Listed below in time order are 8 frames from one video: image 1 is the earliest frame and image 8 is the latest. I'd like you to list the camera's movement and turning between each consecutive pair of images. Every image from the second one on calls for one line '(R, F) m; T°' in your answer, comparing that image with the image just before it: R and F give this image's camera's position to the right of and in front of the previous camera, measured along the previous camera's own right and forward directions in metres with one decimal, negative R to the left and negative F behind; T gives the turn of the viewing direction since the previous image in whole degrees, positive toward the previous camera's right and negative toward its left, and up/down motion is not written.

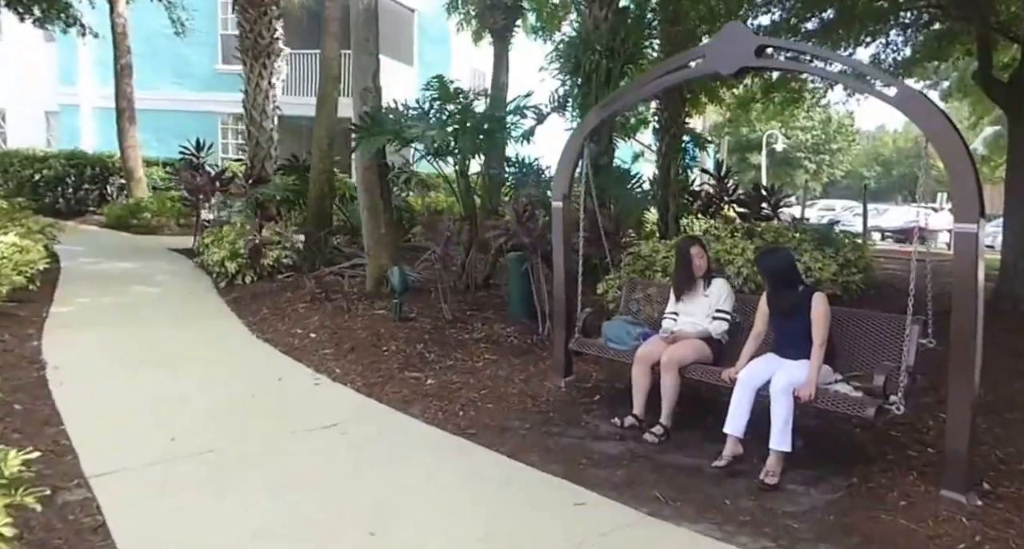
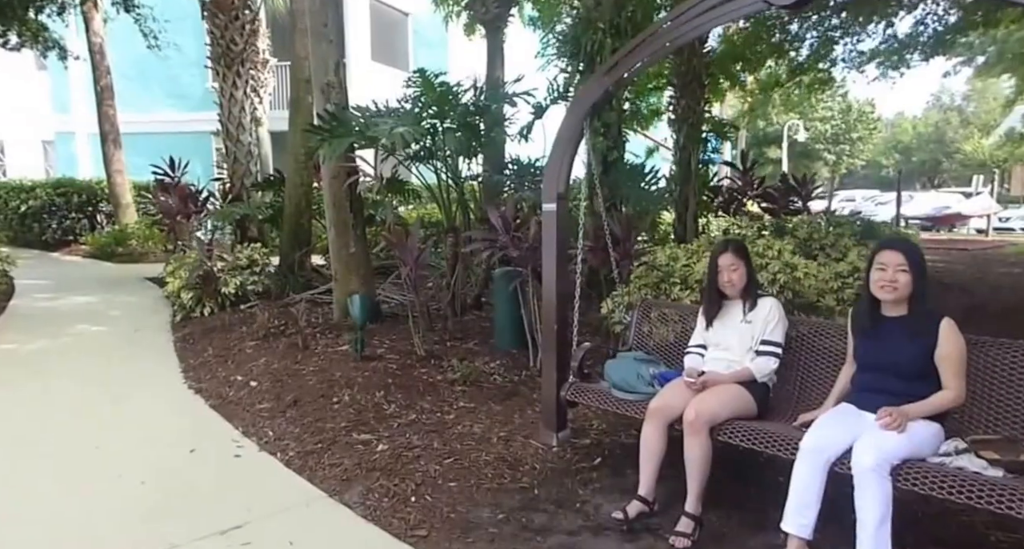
(+0.2, +1.1) m; -2°
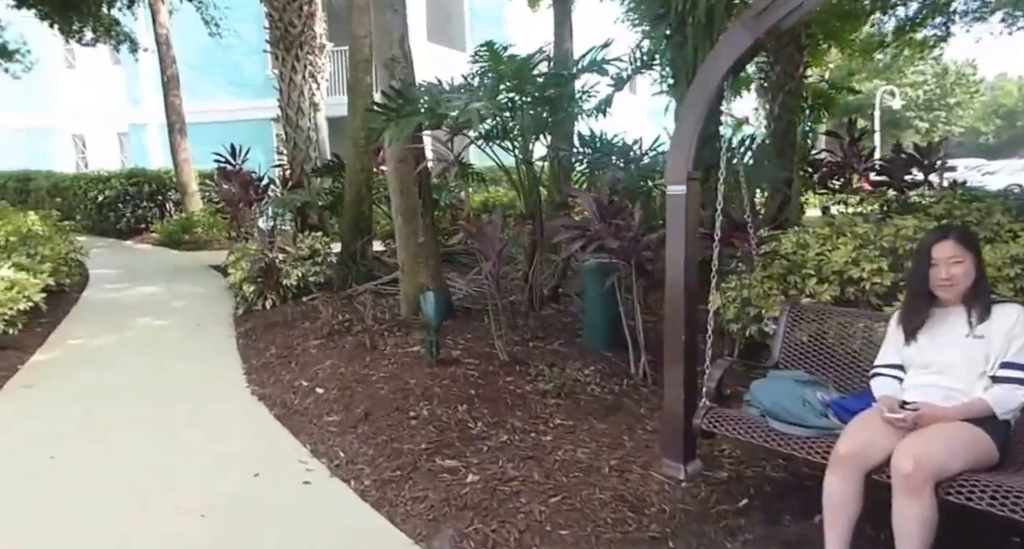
(-0.2, +0.6) m; -4°
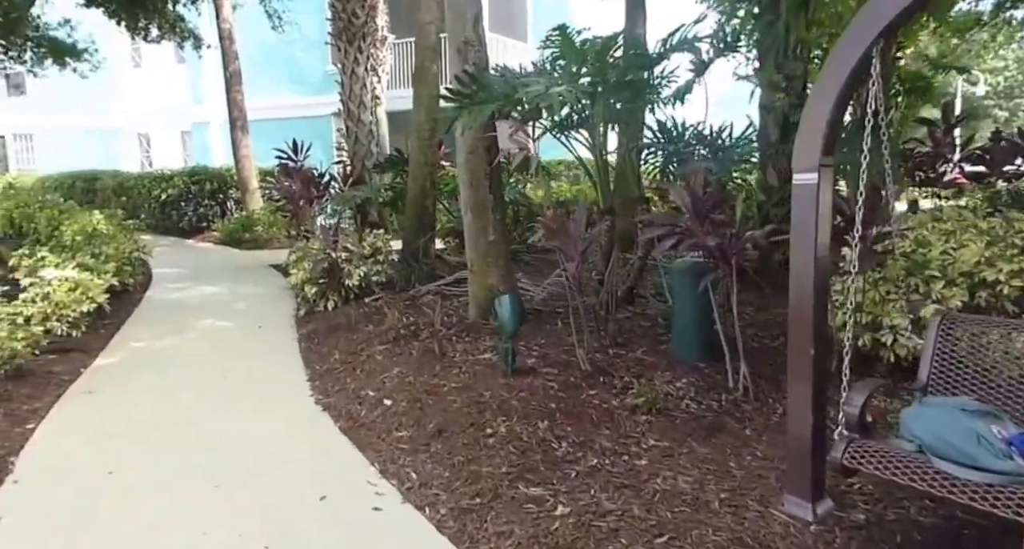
(-0.1, +0.3) m; -4°
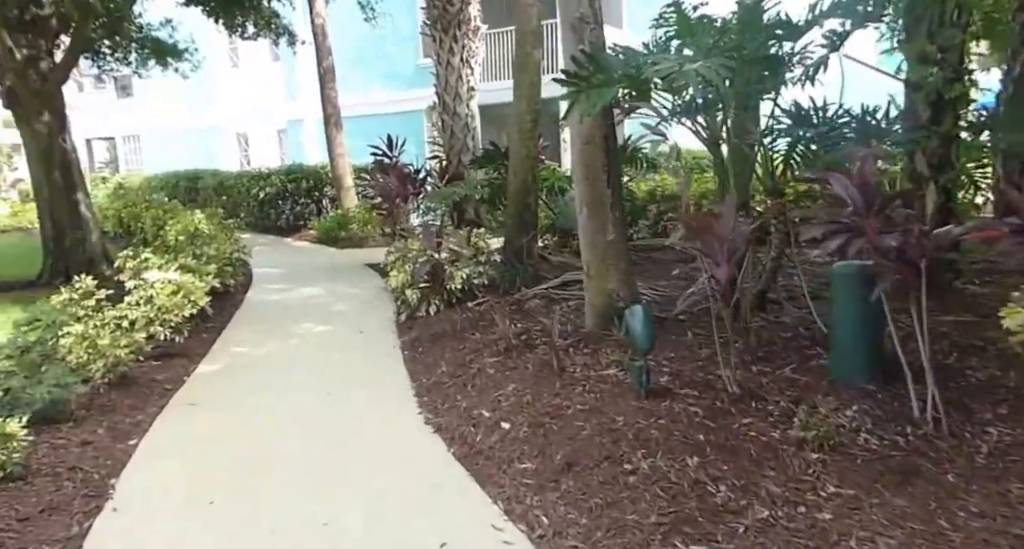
(-0.2, +0.4) m; -7°
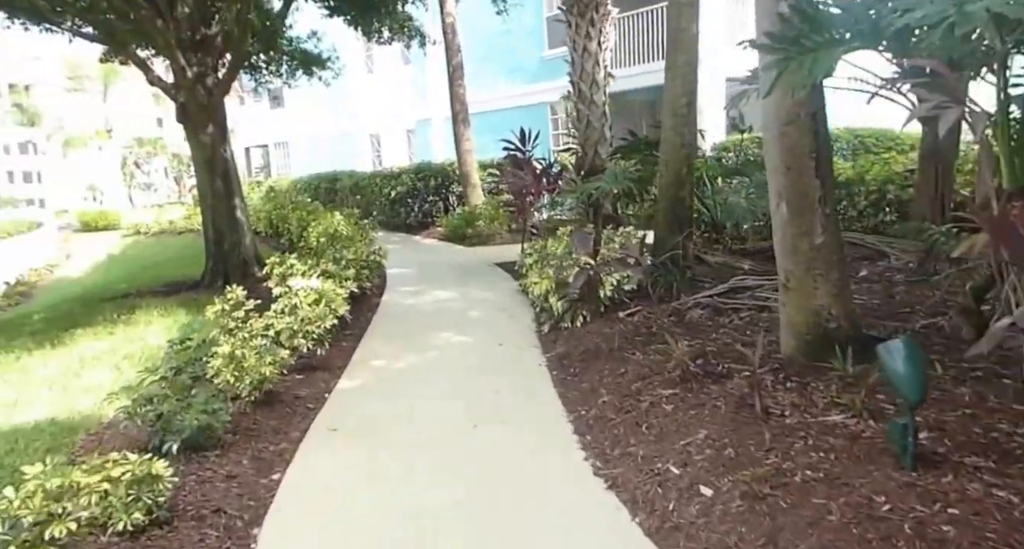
(-0.3, +0.7) m; -9°
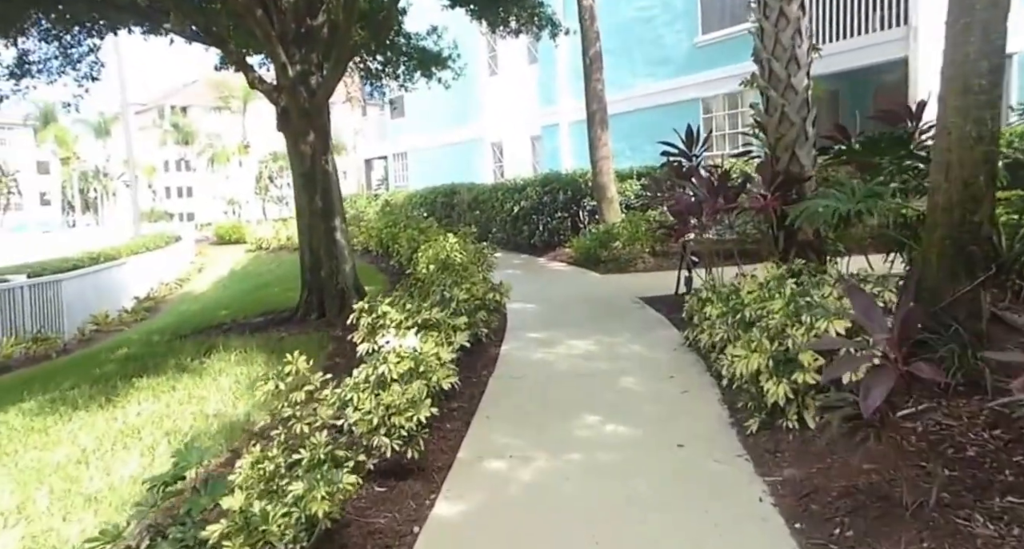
(-0.4, +1.9) m; -9°
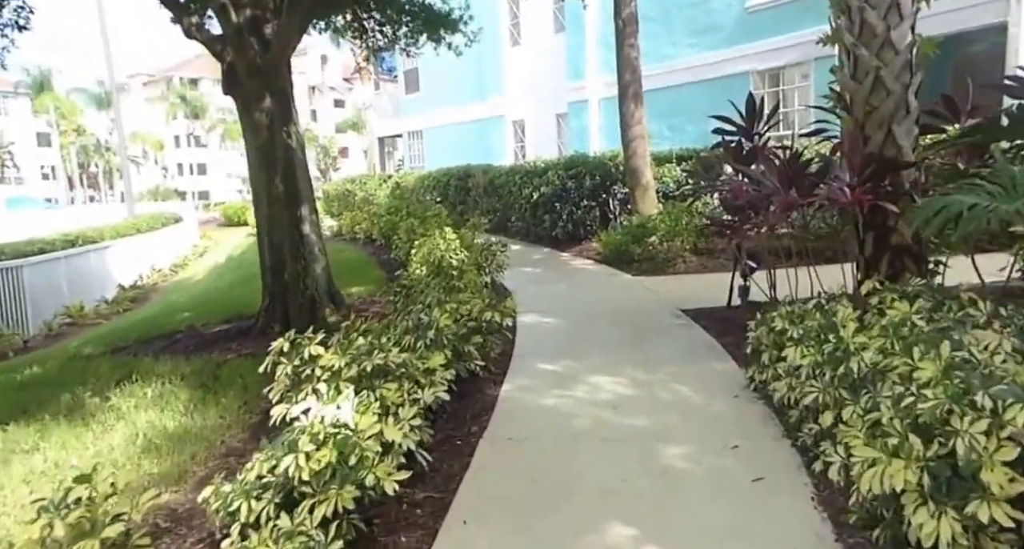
(+0.1, +1.5) m; -2°
